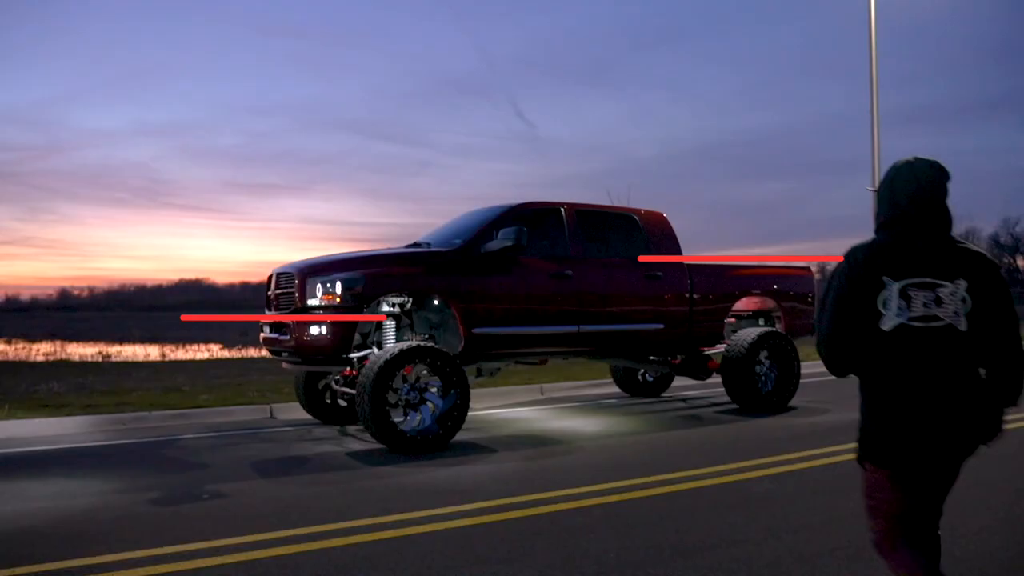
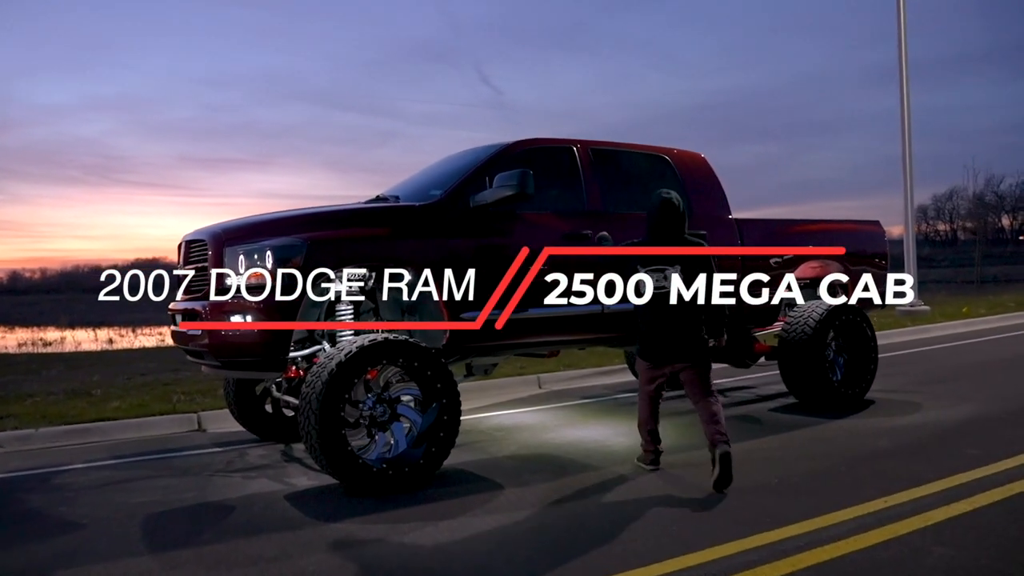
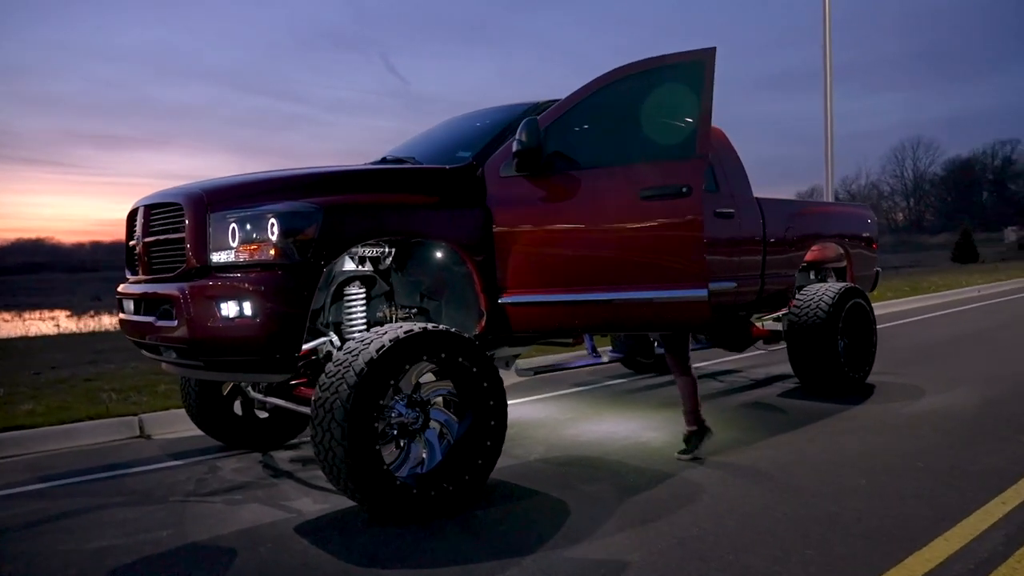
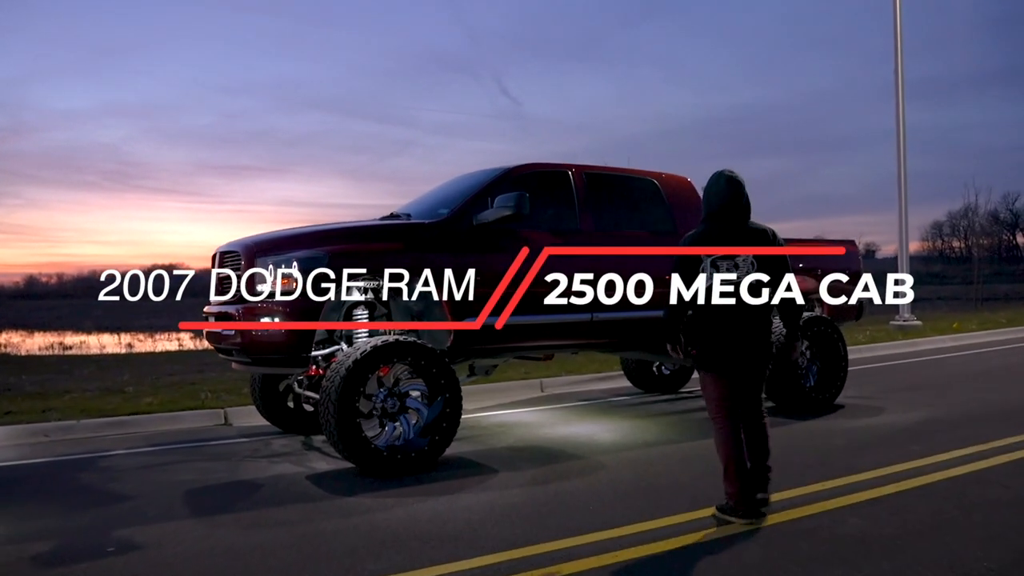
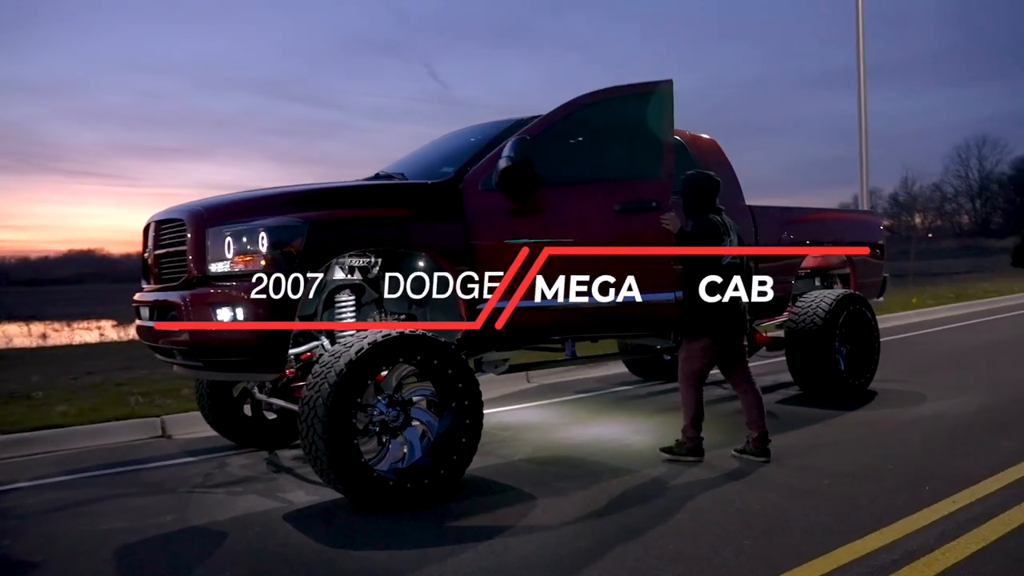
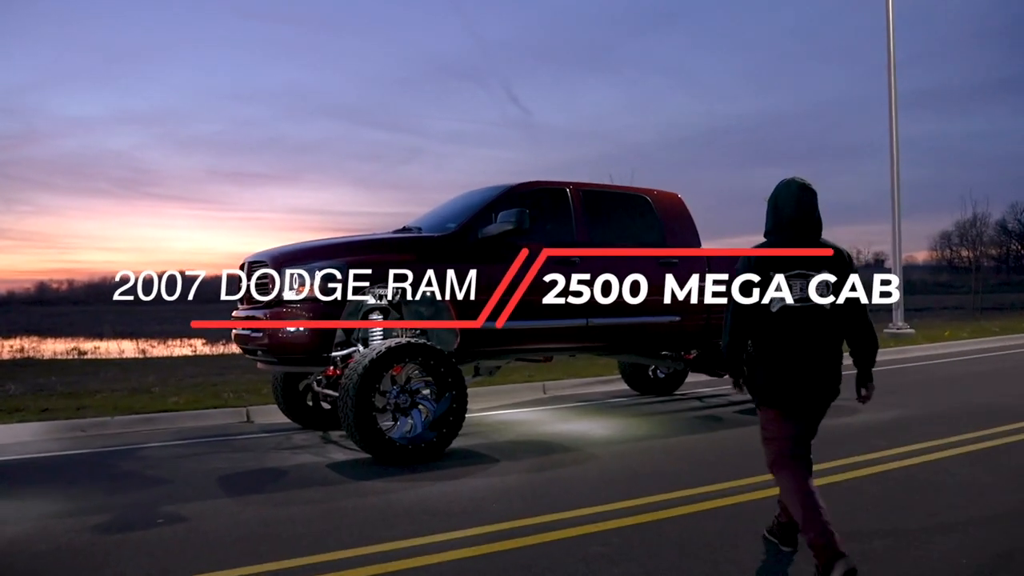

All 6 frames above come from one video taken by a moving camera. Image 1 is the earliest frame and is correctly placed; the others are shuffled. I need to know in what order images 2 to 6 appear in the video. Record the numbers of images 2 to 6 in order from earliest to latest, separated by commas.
6, 4, 2, 5, 3
